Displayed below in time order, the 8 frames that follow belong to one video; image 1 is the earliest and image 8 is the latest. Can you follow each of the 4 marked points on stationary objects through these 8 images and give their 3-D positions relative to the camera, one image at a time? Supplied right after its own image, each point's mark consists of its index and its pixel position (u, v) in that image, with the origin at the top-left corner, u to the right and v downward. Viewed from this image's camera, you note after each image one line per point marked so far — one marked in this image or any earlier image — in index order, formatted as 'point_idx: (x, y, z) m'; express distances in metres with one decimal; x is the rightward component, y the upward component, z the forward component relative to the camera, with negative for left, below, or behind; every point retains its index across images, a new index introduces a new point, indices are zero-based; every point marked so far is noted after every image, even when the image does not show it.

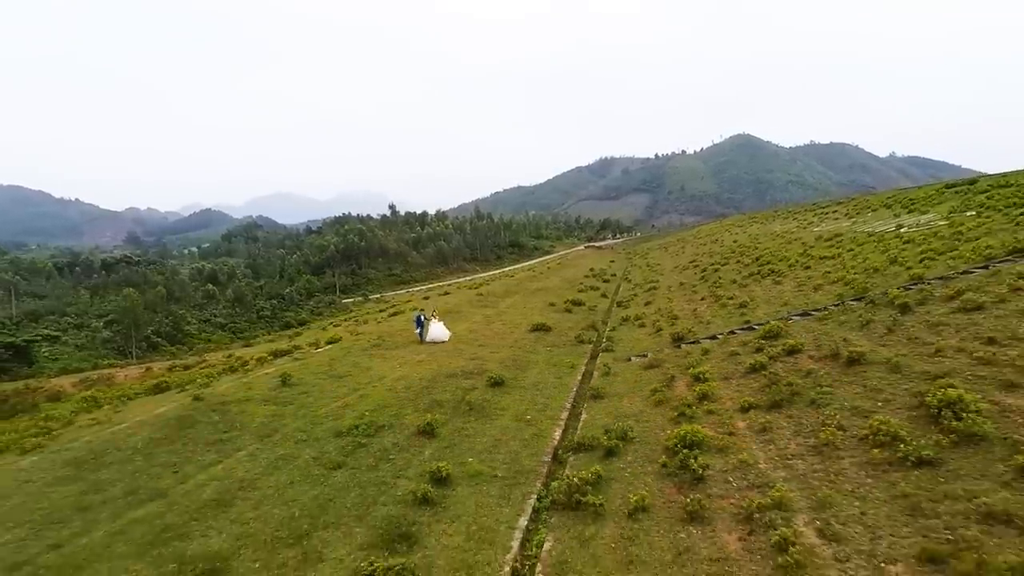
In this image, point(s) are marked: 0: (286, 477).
0: (-4.4, -3.6, +12.6) m
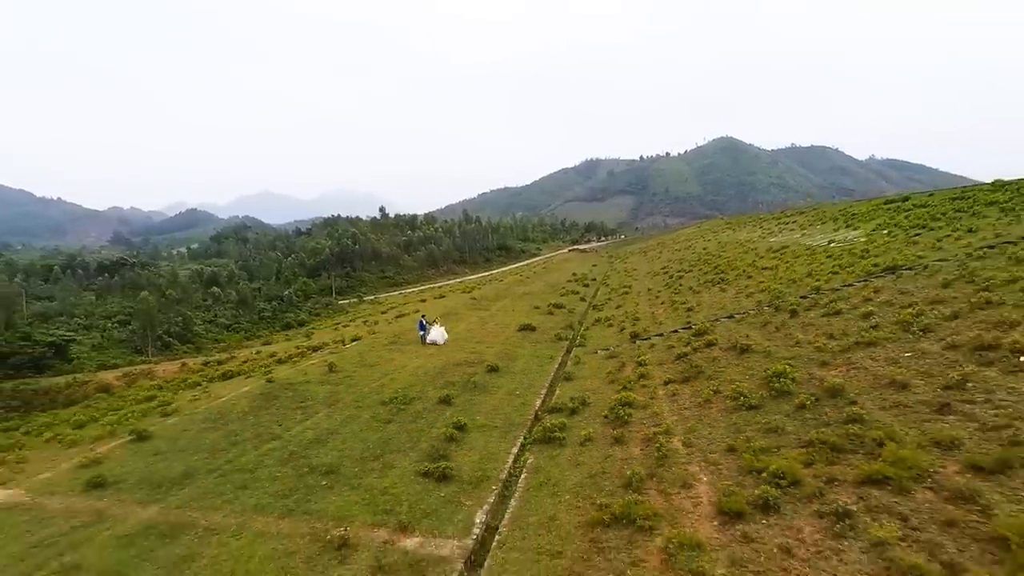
0: (-4.6, -4.0, +18.8) m
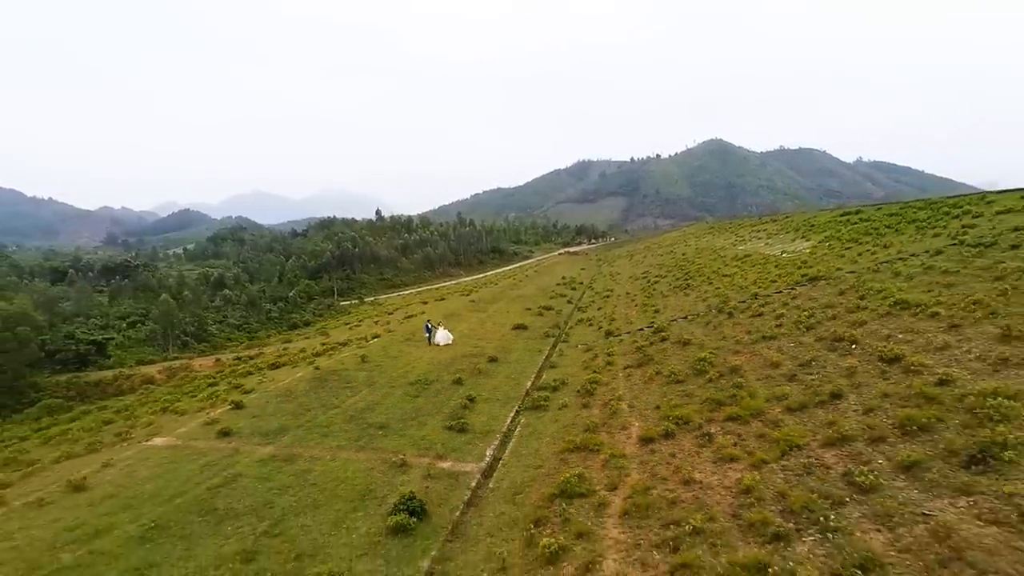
0: (-4.7, -4.3, +25.3) m
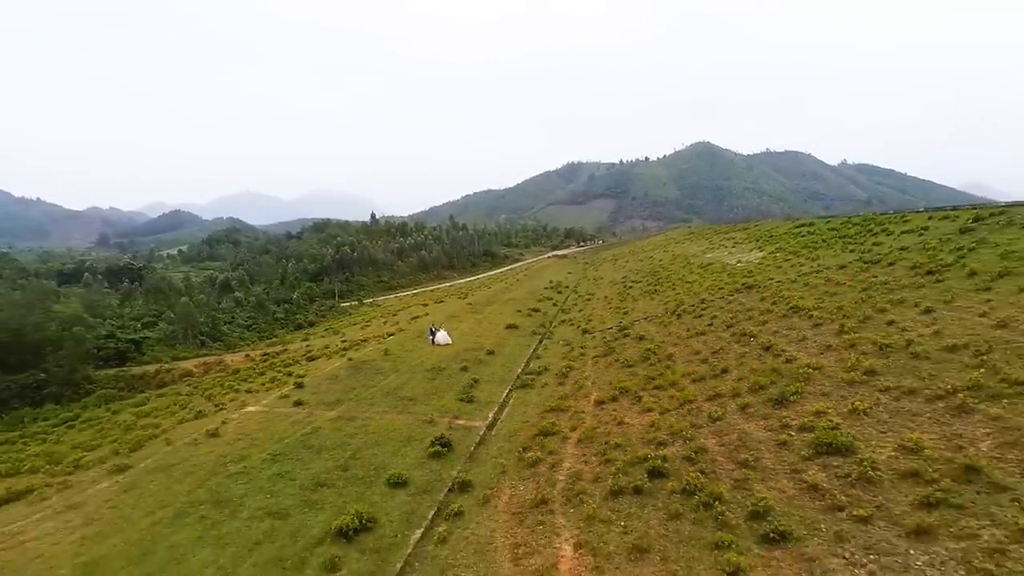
0: (-5.0, -4.8, +33.1) m
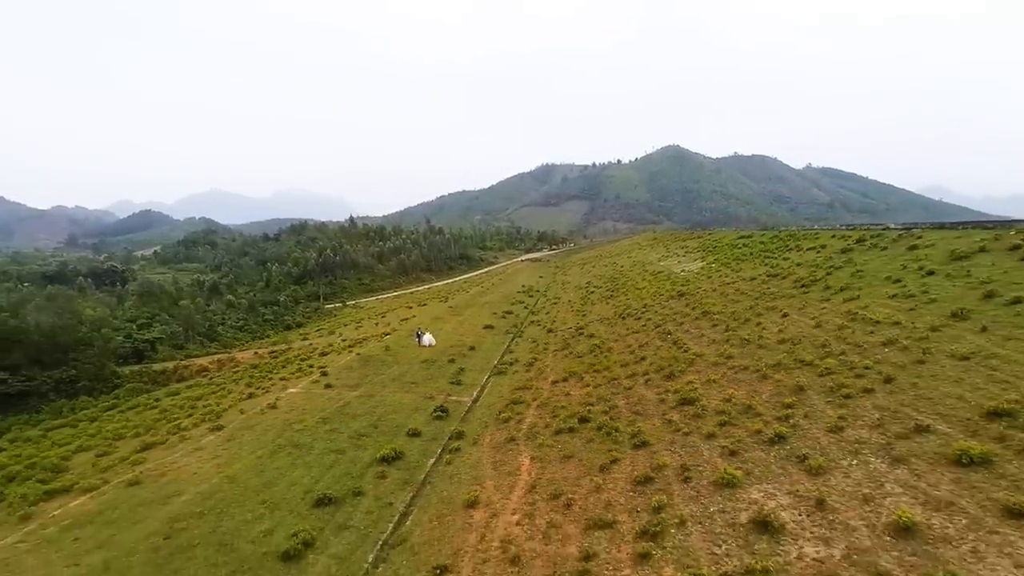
0: (-6.4, -5.4, +42.2) m
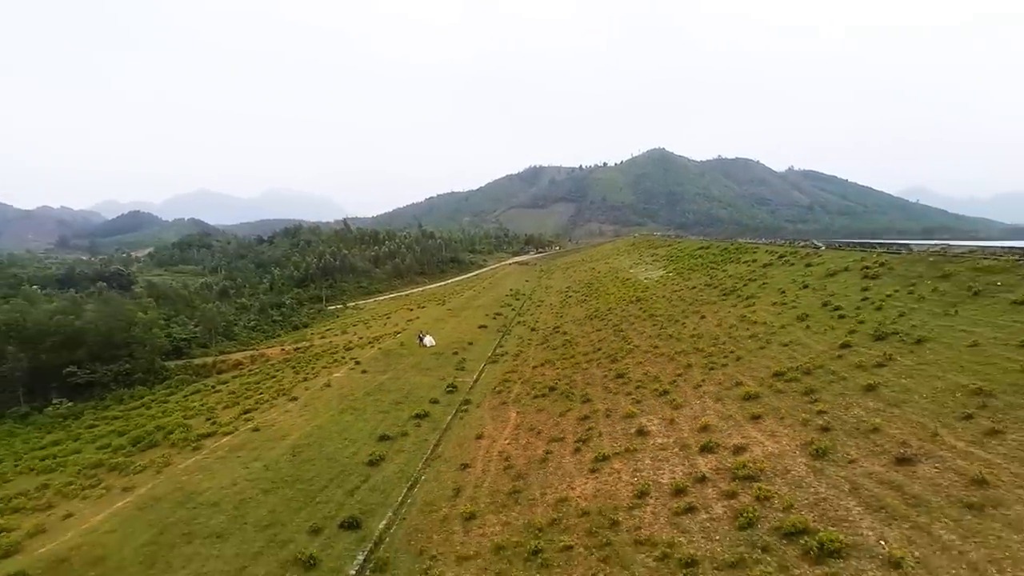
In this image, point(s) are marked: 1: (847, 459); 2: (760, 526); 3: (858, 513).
0: (-7.2, -6.1, +54.2) m
1: (+9.8, -4.9, +18.9) m
2: (+6.4, -6.1, +16.6) m
3: (+8.5, -5.5, +15.9) m
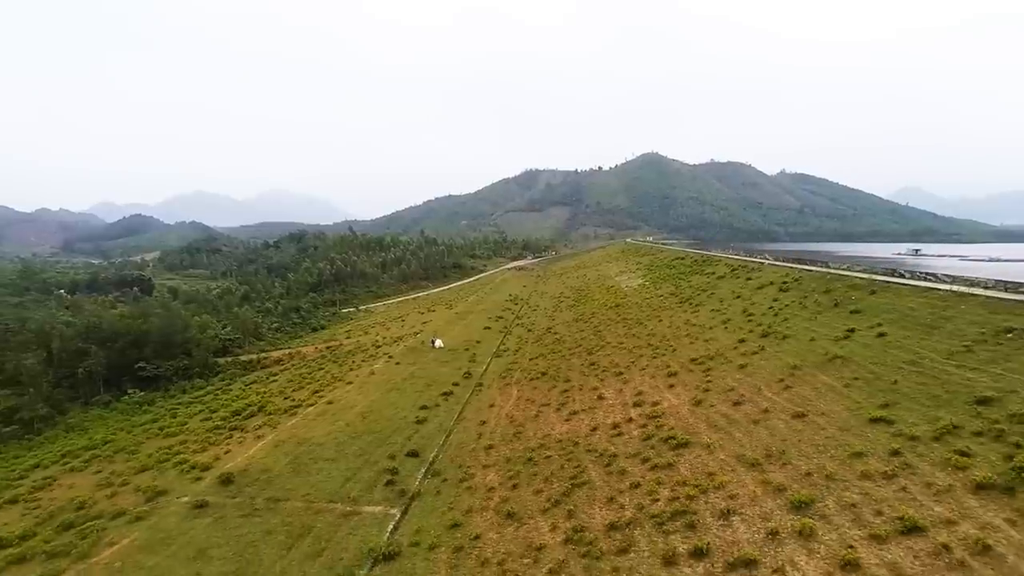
0: (-7.1, -7.1, +67.7) m
1: (+10.0, -5.8, +32.5) m
2: (+6.6, -7.0, +30.2) m
3: (+8.7, -6.4, +29.4) m
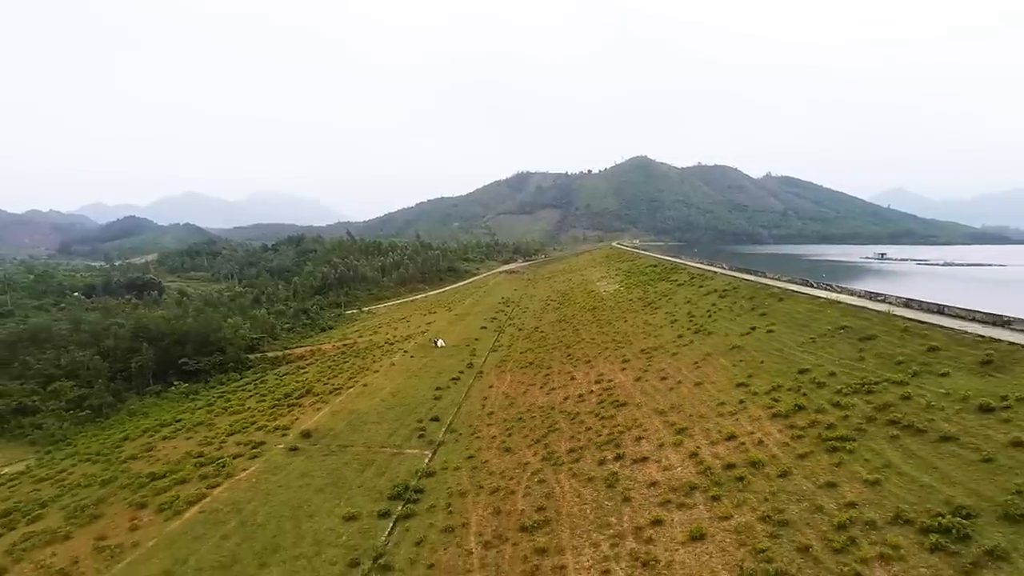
0: (-7.9, -7.9, +81.3) m
1: (+9.7, -6.6, +46.3) m
2: (+6.3, -7.8, +44.0) m
3: (+8.4, -7.2, +43.3) m
